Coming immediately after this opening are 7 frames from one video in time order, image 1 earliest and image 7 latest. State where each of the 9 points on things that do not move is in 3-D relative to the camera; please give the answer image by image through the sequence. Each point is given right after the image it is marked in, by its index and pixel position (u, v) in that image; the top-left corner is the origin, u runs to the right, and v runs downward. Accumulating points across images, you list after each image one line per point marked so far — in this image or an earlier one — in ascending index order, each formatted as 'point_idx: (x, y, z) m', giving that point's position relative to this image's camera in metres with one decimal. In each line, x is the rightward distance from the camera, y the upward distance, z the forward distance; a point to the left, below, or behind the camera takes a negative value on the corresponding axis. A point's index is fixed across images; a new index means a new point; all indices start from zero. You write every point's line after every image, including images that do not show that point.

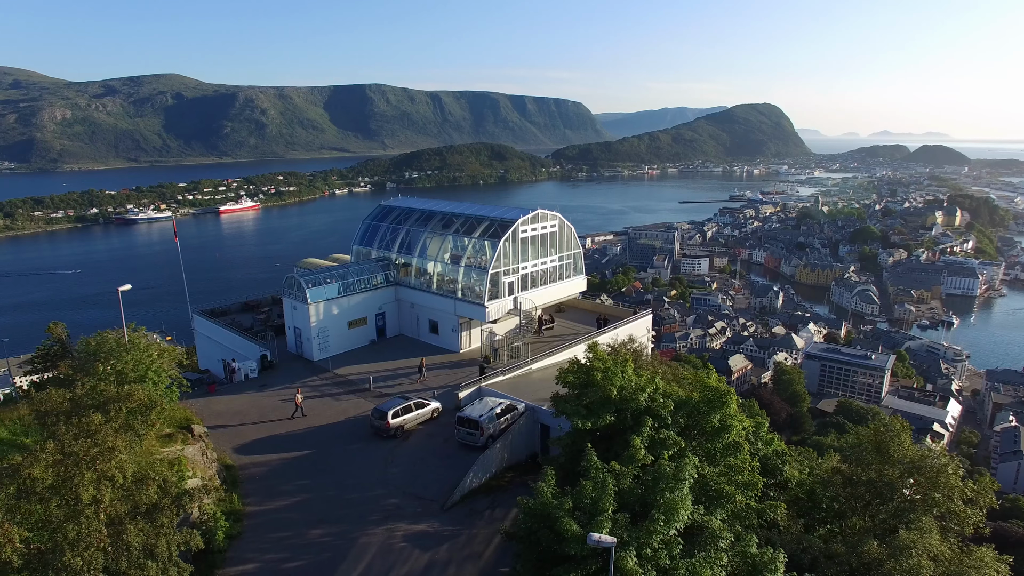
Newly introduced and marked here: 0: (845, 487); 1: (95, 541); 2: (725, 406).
0: (+6.2, -3.7, +10.5) m
1: (-4.1, -2.5, +5.5) m
2: (+3.5, -1.9, +9.2) m
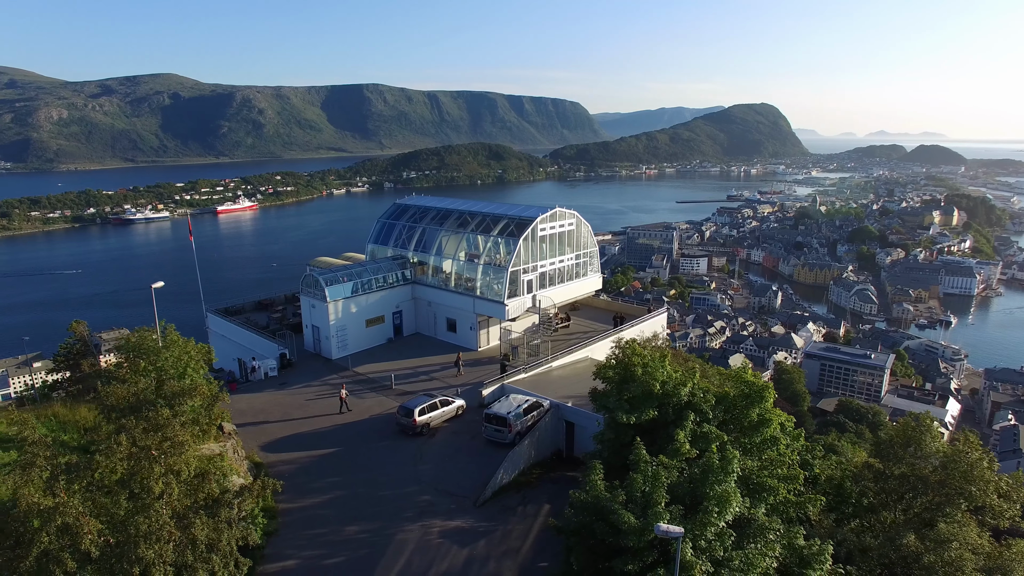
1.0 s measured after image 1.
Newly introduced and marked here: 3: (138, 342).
0: (+6.8, -3.7, +10.6) m
1: (-3.5, -2.4, +5.5) m
2: (+4.1, -1.8, +9.3) m
3: (-6.4, -0.9, +9.6) m
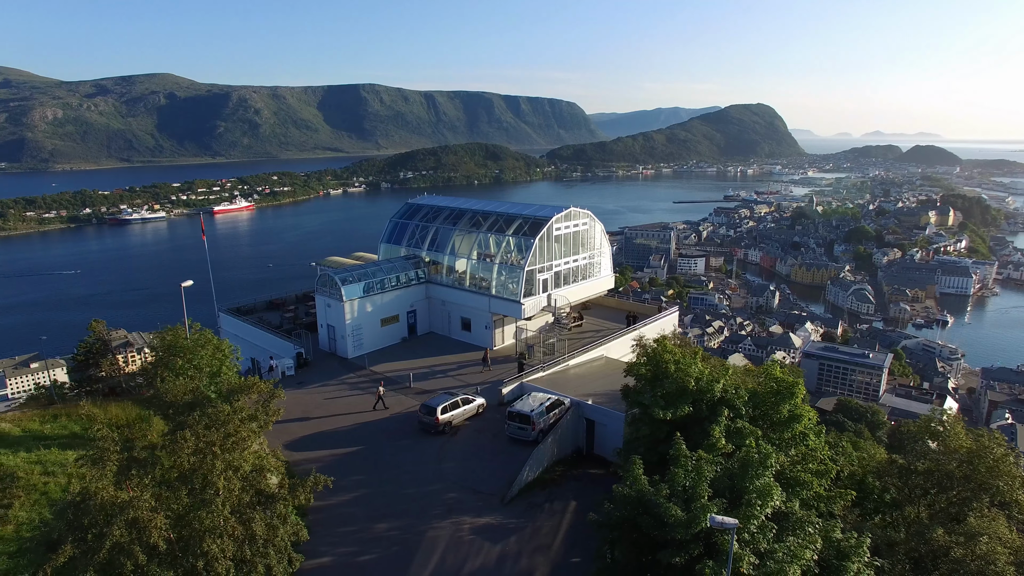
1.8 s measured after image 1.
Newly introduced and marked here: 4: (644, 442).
0: (+7.4, -3.6, +10.7) m
1: (-2.9, -2.4, +5.6) m
2: (+4.7, -1.8, +9.4) m
3: (-5.9, -0.9, +9.7) m
4: (+2.2, -2.5, +9.2) m
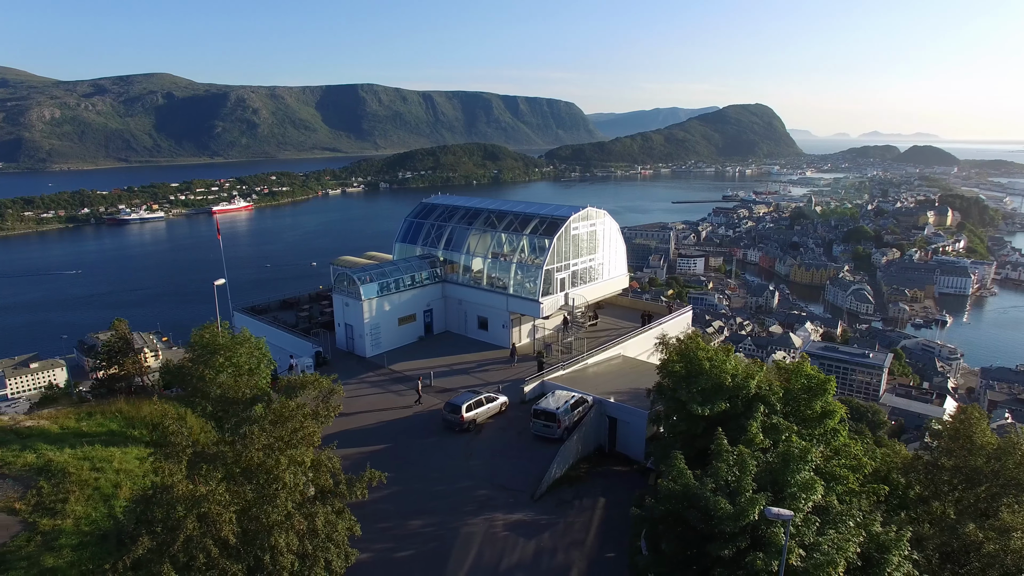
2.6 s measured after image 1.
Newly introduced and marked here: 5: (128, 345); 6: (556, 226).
0: (+8.0, -3.6, +10.9) m
1: (-2.2, -2.4, +5.7) m
2: (+5.3, -1.8, +9.5) m
3: (-5.3, -0.9, +9.8) m
4: (+2.8, -2.4, +9.3) m
5: (-10.9, -1.6, +16.1) m
6: (+1.5, +2.2, +19.6) m
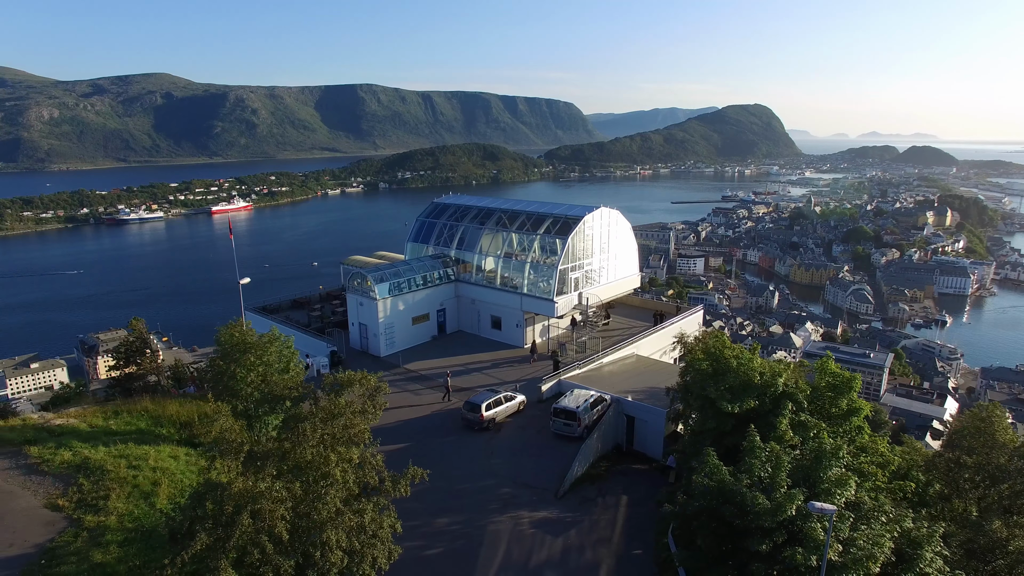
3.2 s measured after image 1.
0: (+8.5, -3.6, +10.9) m
1: (-1.8, -2.3, +5.8) m
2: (+5.8, -1.7, +9.6) m
3: (-4.8, -0.9, +9.8) m
4: (+3.3, -2.4, +9.3) m
5: (-10.5, -1.6, +16.1) m
6: (+2.0, +2.2, +19.6) m
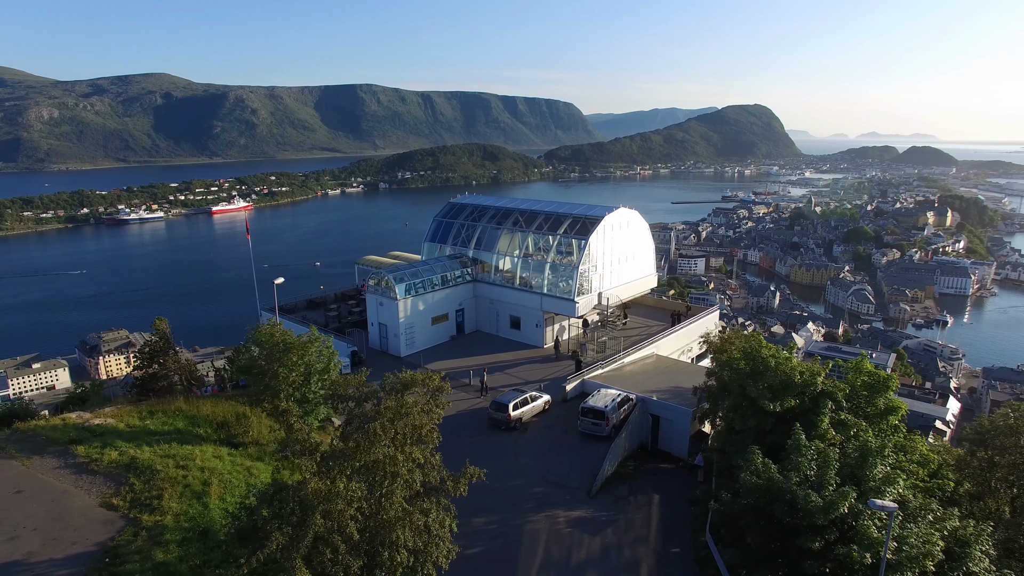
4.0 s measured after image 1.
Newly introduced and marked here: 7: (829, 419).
0: (+9.2, -3.6, +11.0) m
1: (-1.1, -2.3, +5.8) m
2: (+6.5, -1.7, +9.6) m
3: (-4.1, -0.9, +9.9) m
4: (+4.0, -2.4, +9.4) m
5: (-9.8, -1.6, +16.2) m
6: (+2.7, +2.2, +19.7) m
7: (+5.1, -2.1, +9.0) m
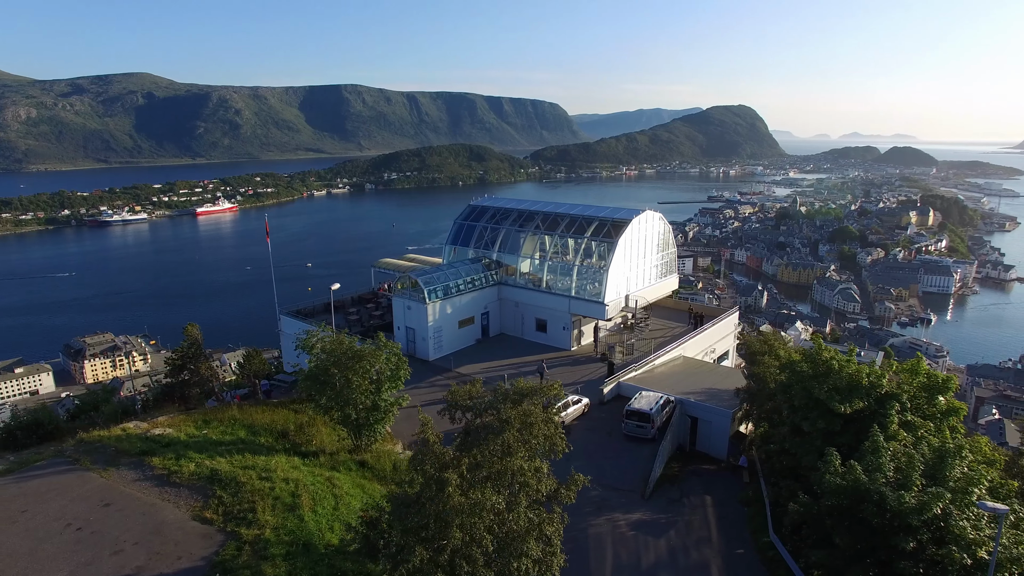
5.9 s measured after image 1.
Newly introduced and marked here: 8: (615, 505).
0: (+10.3, -3.6, +11.2) m
1: (+0.2, -2.4, +5.8) m
2: (+7.6, -1.8, +9.8) m
3: (-2.9, -1.0, +9.8) m
4: (+5.2, -2.5, +9.5) m
5: (-8.8, -1.7, +16.0) m
6: (+3.6, +2.1, +19.8) m
7: (+6.3, -2.2, +9.2) m
8: (+2.1, -4.3, +11.3) m
